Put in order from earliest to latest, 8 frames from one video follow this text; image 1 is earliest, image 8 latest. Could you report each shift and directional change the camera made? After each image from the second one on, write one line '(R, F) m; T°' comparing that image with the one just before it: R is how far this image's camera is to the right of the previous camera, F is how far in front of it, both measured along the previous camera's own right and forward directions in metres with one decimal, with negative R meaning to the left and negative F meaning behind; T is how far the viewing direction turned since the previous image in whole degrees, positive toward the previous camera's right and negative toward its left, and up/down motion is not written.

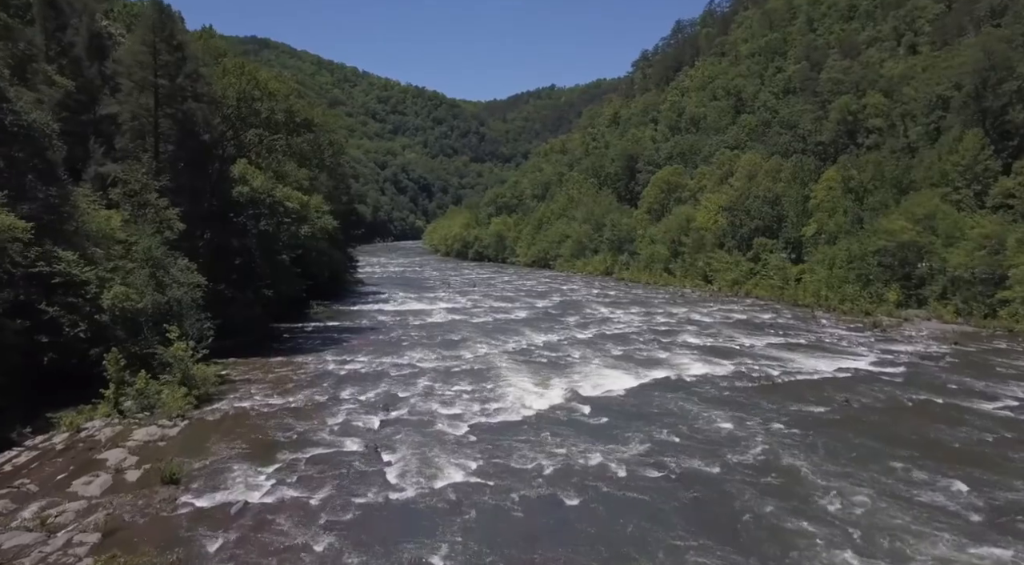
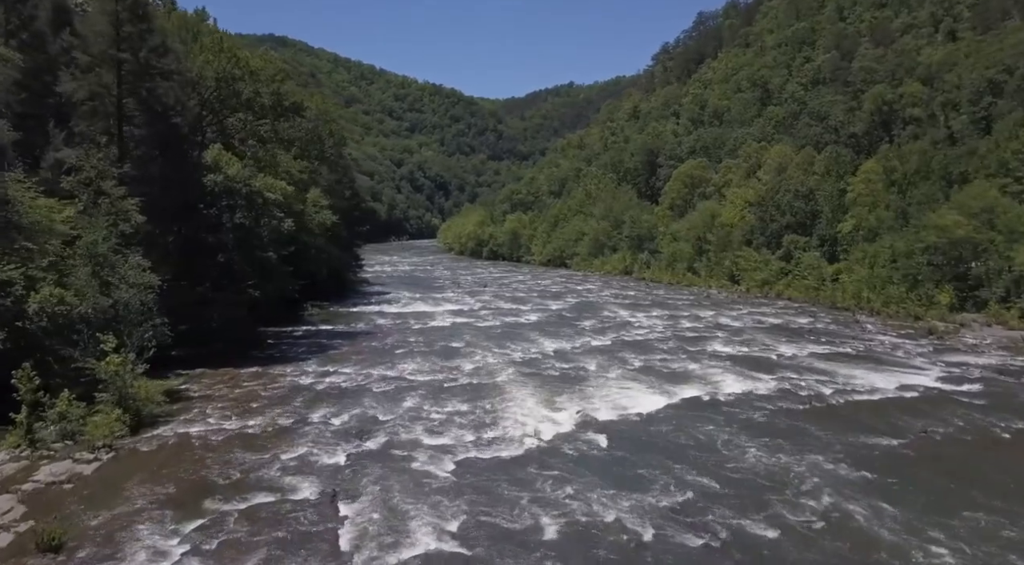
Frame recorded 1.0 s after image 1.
(+0.4, +3.7) m; -1°
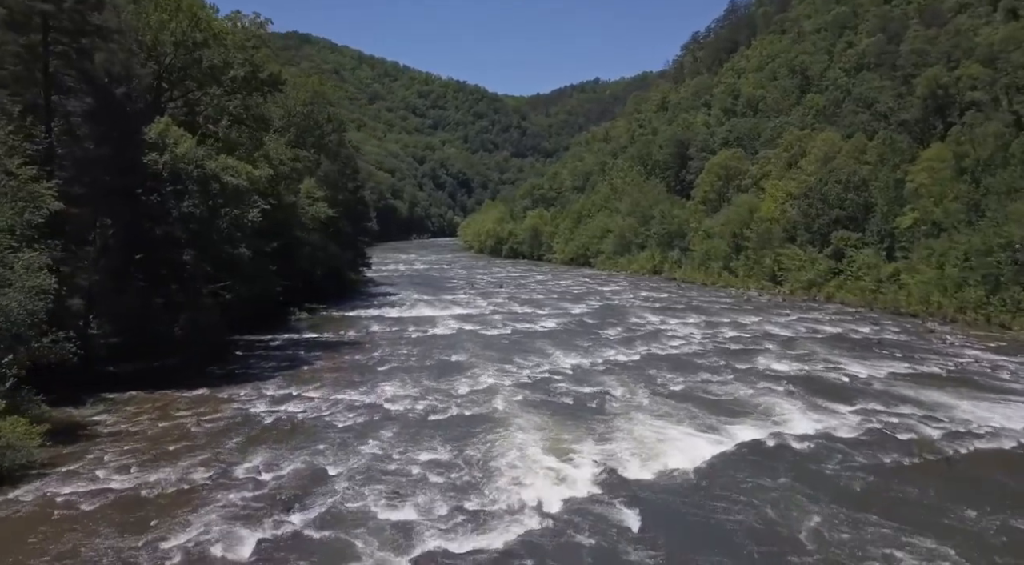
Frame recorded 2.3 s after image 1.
(+0.5, +5.1) m; -2°
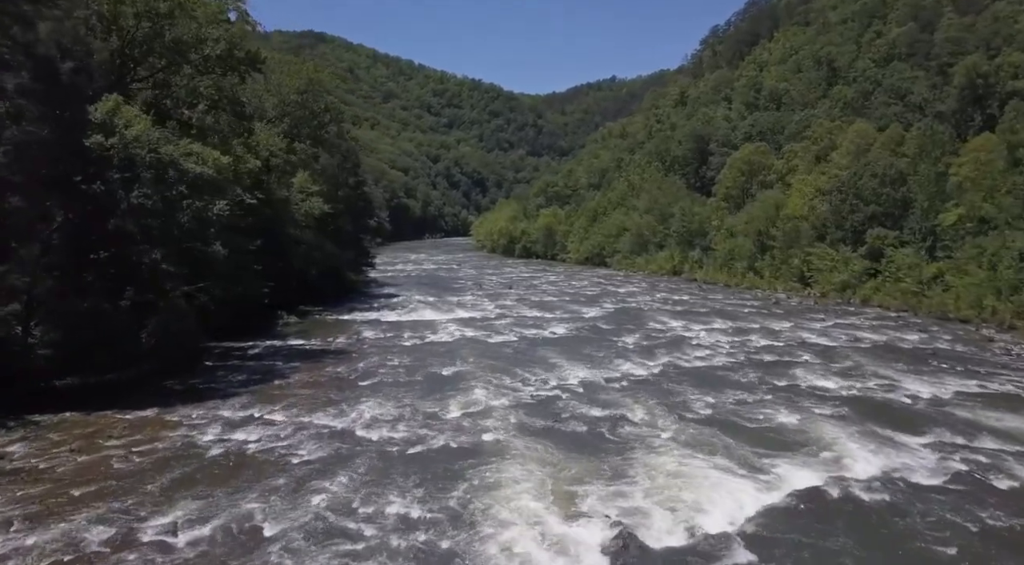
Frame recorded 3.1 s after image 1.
(+0.4, +3.2) m; -1°
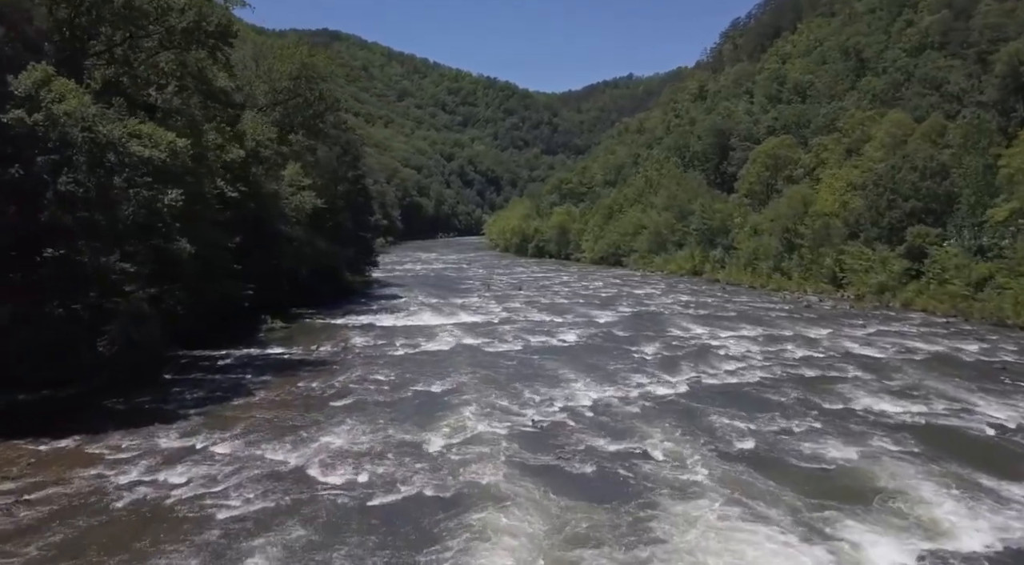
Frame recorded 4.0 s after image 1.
(+0.4, +3.2) m; -1°
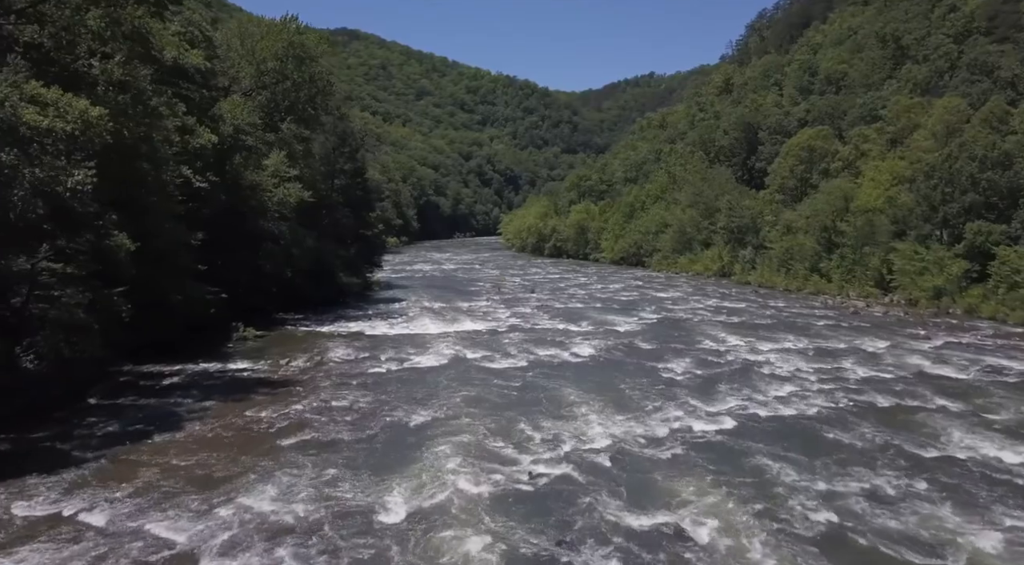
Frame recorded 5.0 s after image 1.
(+0.5, +4.1) m; -1°
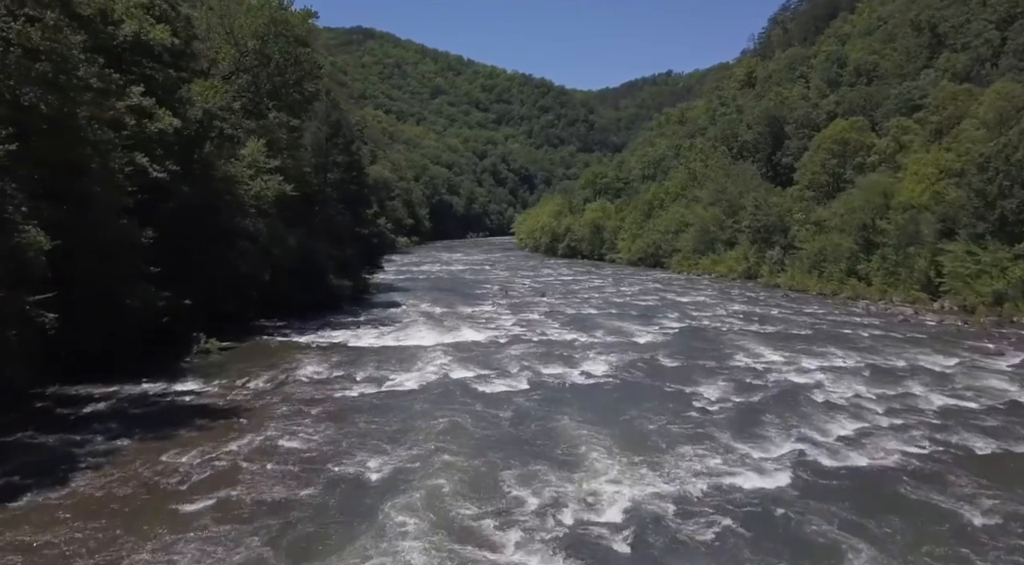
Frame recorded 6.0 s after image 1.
(+0.4, +3.7) m; -1°
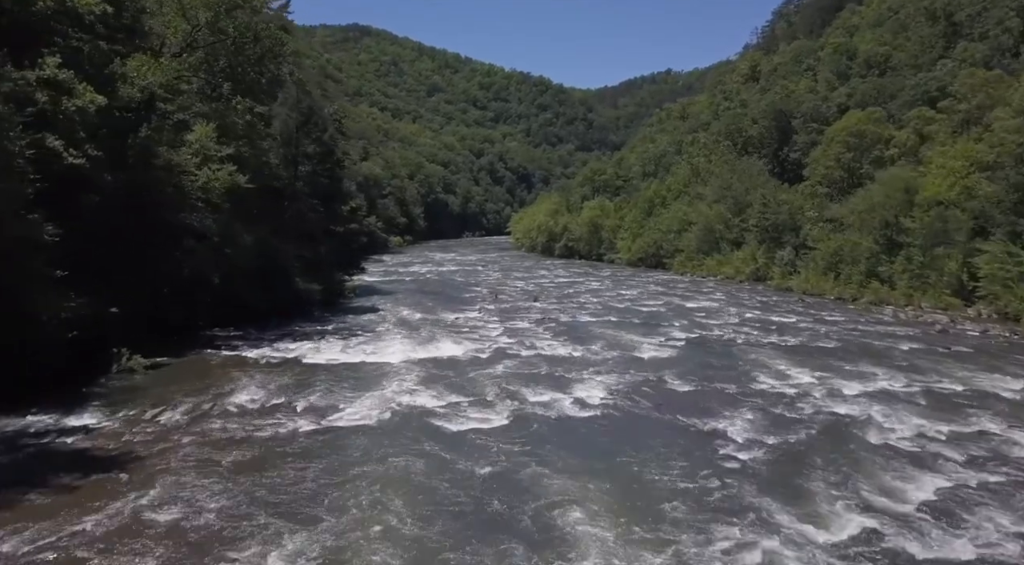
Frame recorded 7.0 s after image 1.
(+0.5, +3.7) m; 0°
